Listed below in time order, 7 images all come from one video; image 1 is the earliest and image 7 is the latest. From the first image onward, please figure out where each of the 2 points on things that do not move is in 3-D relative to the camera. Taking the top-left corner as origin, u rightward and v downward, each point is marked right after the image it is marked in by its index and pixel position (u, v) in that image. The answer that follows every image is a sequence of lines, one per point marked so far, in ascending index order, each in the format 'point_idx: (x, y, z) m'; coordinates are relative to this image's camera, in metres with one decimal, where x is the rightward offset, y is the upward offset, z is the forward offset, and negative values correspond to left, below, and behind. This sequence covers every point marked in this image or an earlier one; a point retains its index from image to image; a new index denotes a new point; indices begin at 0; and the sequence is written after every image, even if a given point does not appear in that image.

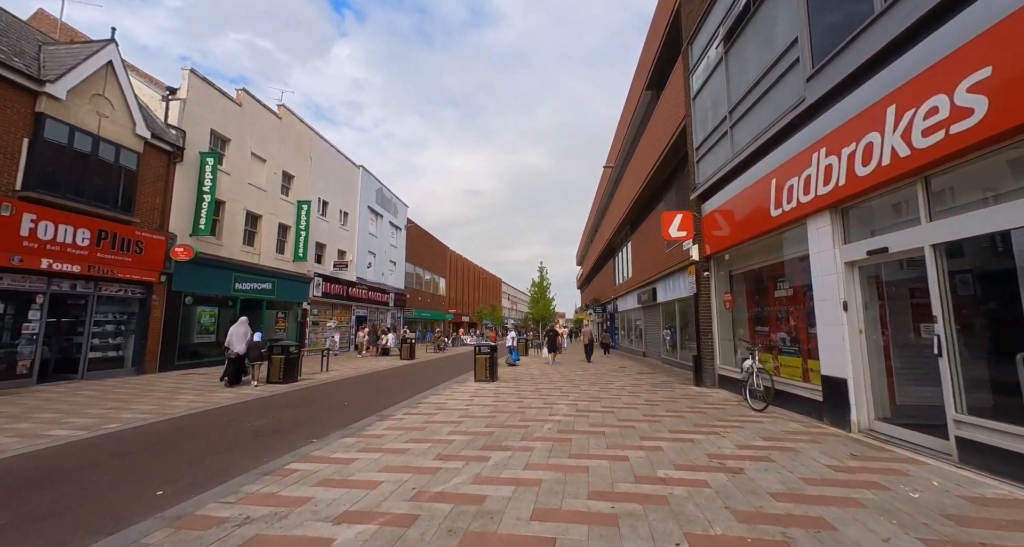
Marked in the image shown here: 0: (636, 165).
0: (+5.7, +4.9, +19.2) m
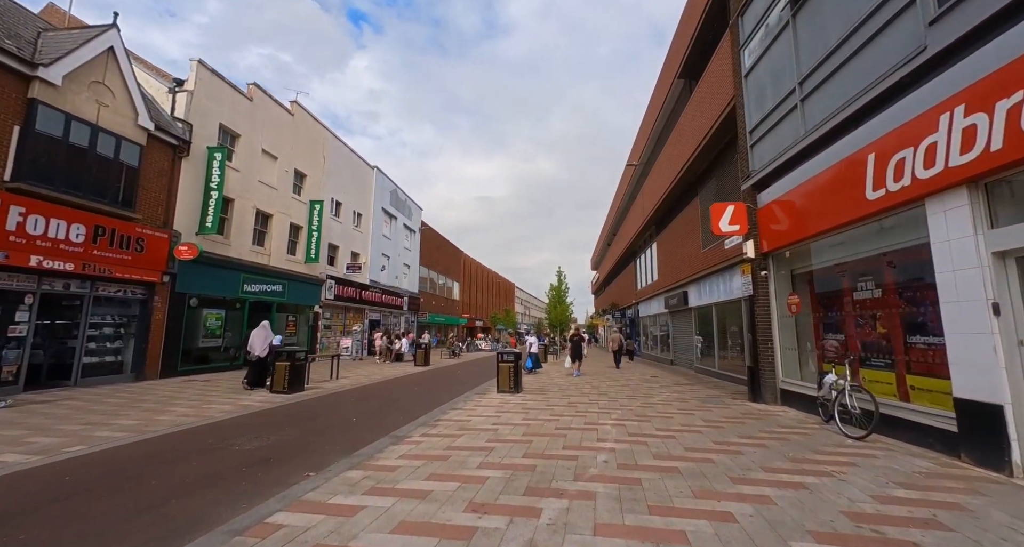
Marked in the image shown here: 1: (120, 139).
0: (+6.6, +4.8, +18.0) m
1: (-10.8, +3.7, +11.8) m
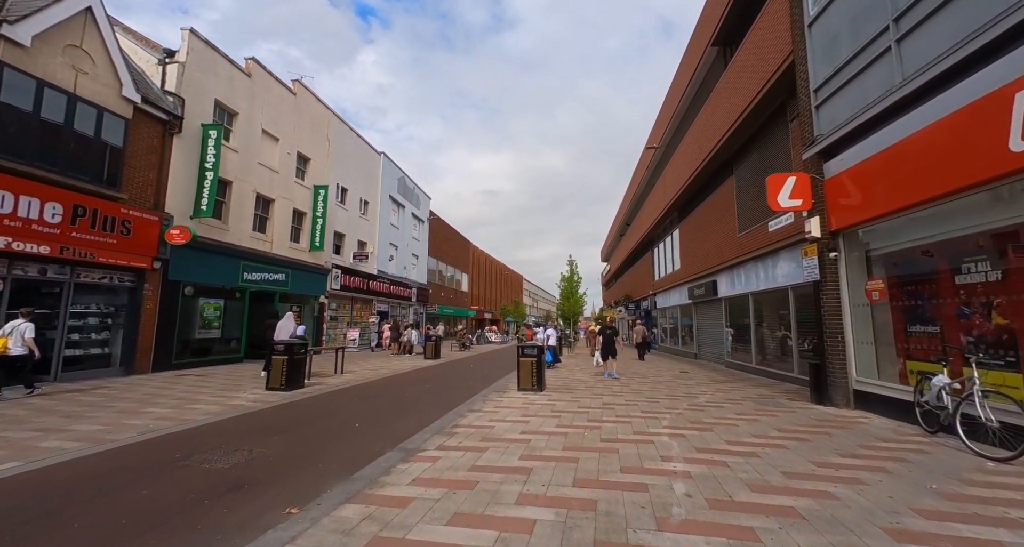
0: (+7.2, +5.3, +16.6) m
1: (-10.3, +4.1, +10.7) m
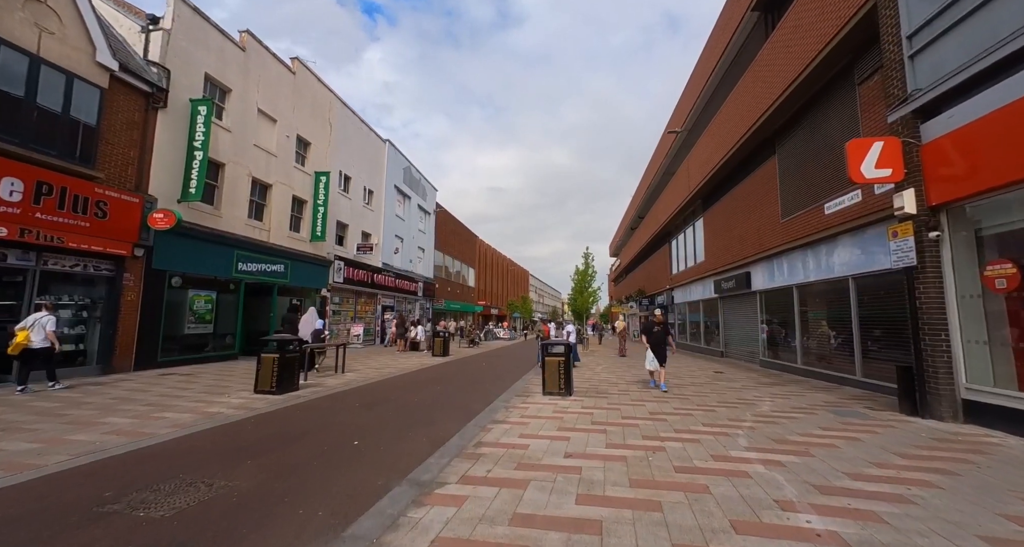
0: (+7.8, +5.6, +15.2) m
1: (-9.8, +4.4, +9.5) m
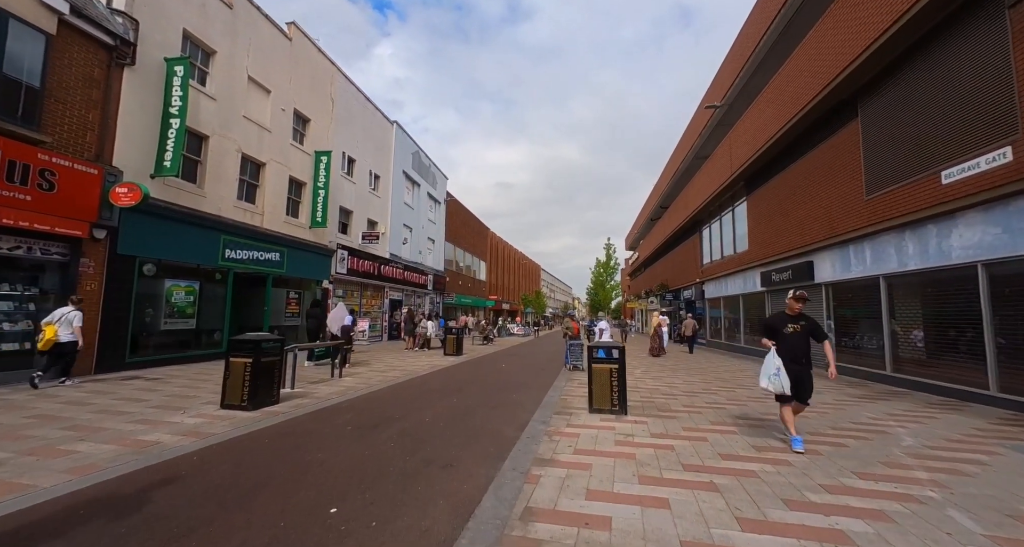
0: (+8.5, +6.0, +13.0) m
1: (-9.2, +4.7, +7.8) m
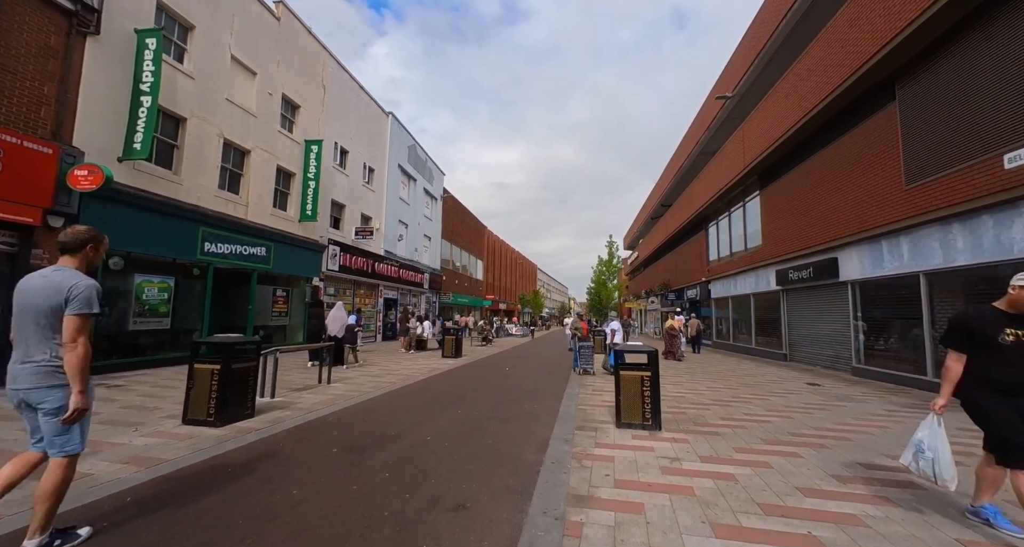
0: (+8.7, +6.0, +12.2) m
1: (-9.0, +4.8, +6.7) m
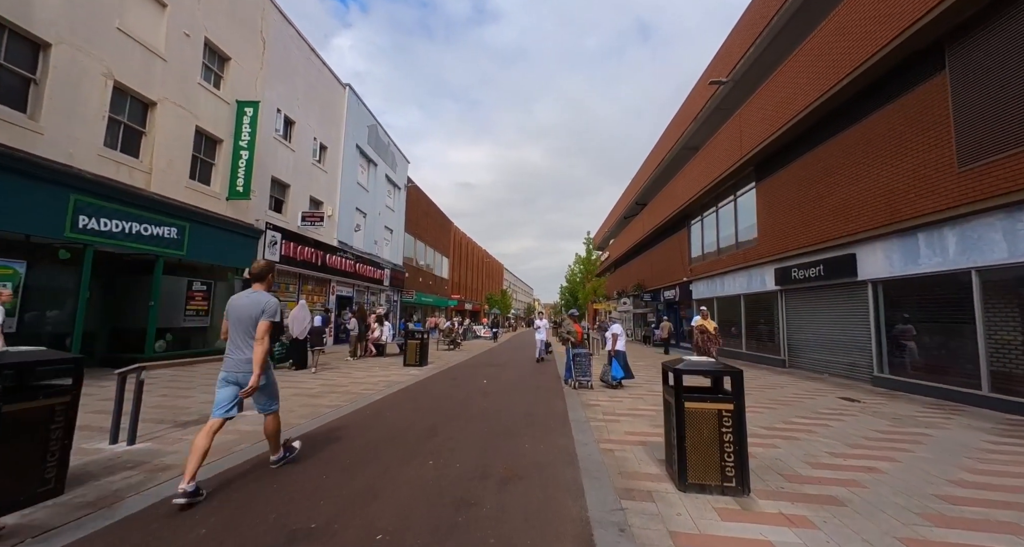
0: (+8.3, +6.1, +10.7) m
1: (-8.9, +5.2, +3.7) m
